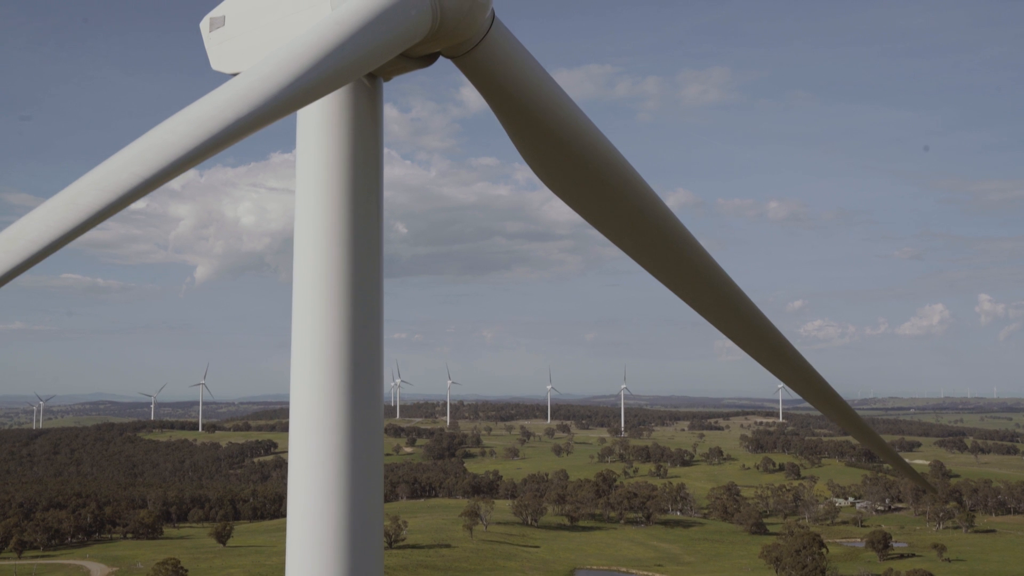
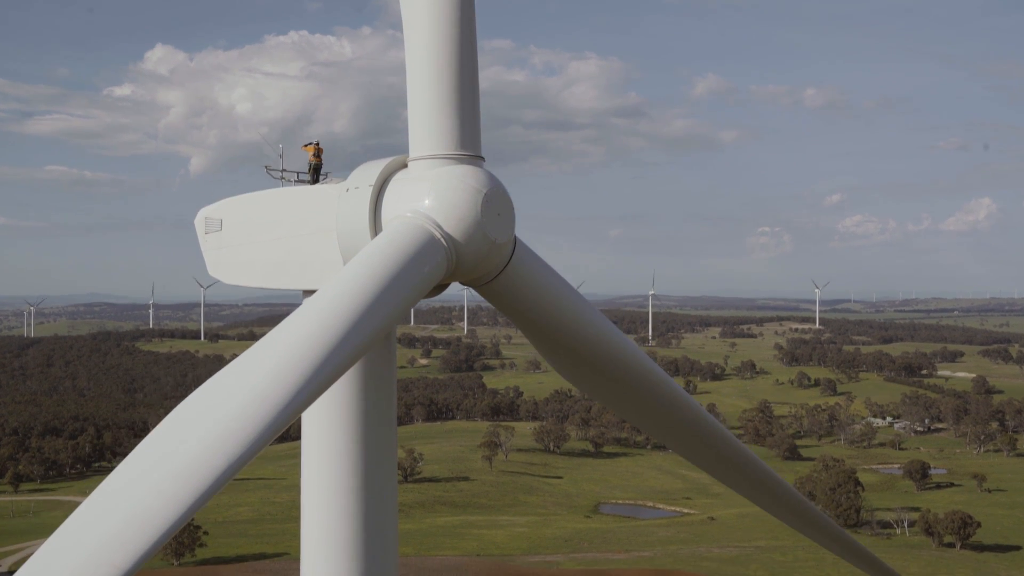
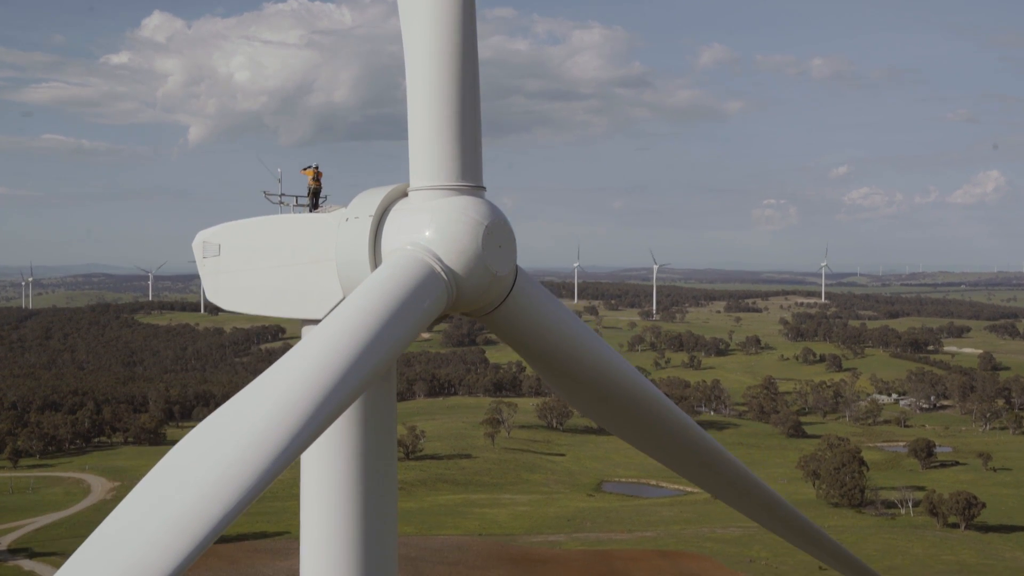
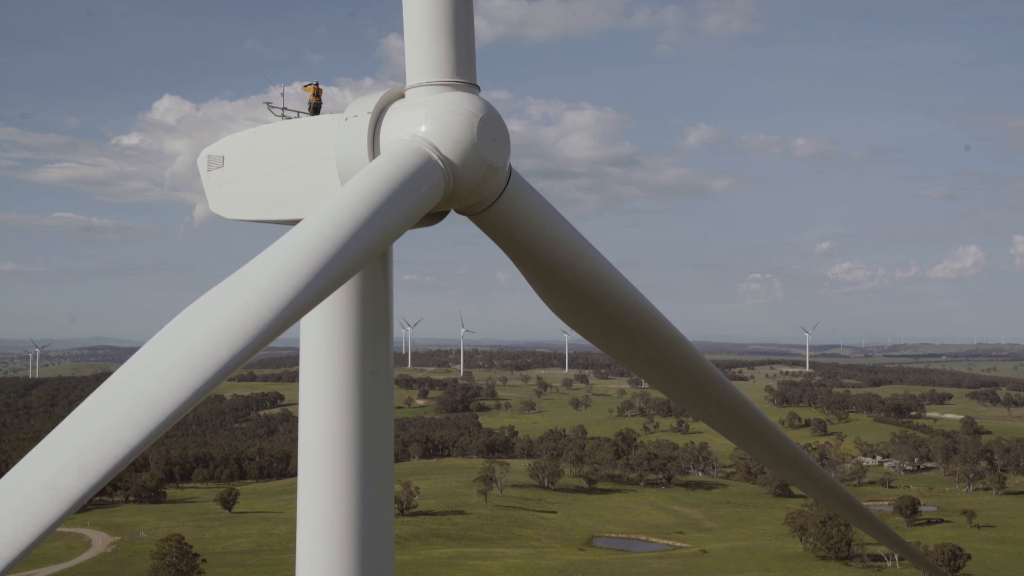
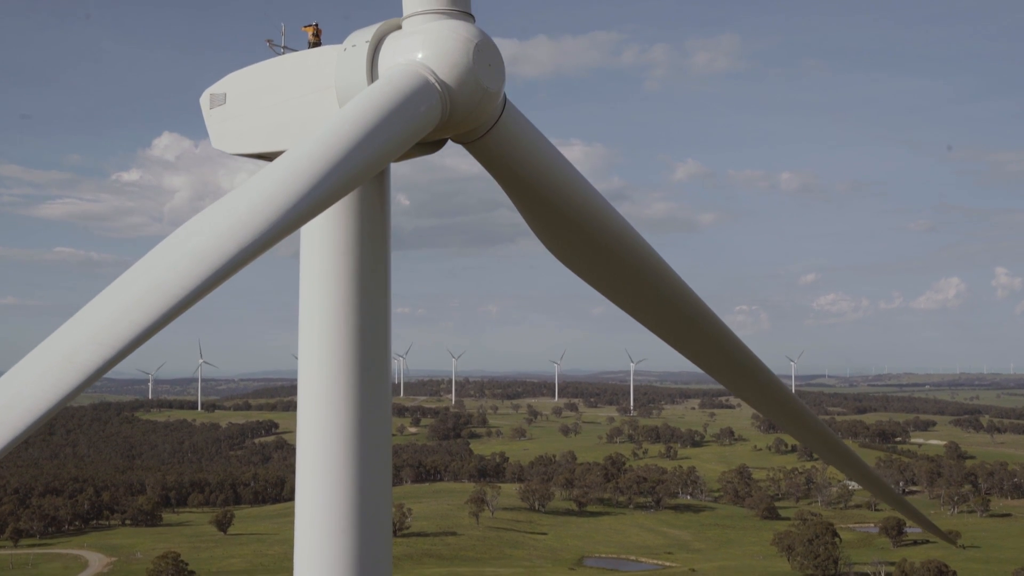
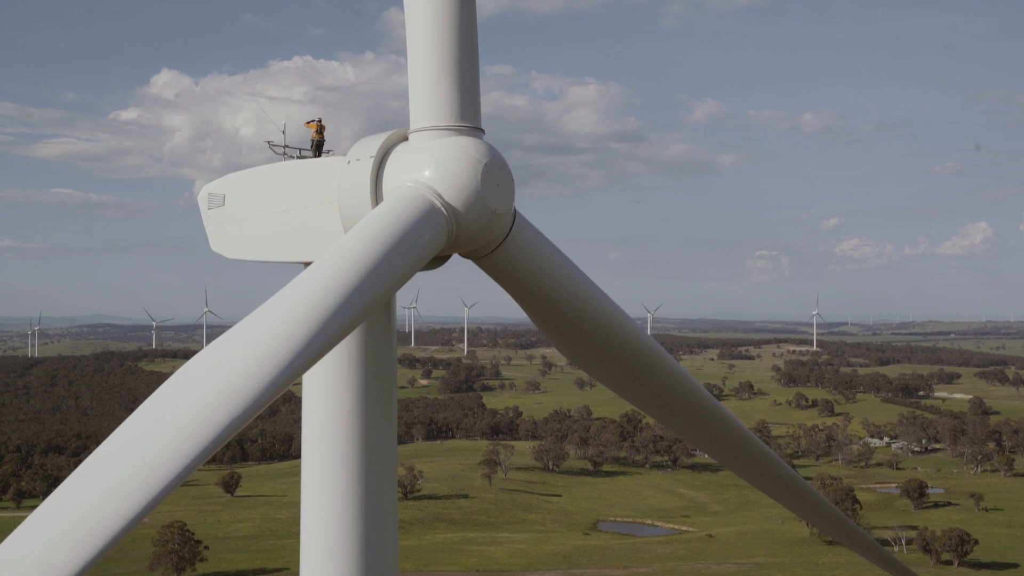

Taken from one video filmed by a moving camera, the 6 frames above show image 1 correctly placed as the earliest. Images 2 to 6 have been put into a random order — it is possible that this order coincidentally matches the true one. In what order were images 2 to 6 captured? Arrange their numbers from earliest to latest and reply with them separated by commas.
5, 4, 6, 2, 3
